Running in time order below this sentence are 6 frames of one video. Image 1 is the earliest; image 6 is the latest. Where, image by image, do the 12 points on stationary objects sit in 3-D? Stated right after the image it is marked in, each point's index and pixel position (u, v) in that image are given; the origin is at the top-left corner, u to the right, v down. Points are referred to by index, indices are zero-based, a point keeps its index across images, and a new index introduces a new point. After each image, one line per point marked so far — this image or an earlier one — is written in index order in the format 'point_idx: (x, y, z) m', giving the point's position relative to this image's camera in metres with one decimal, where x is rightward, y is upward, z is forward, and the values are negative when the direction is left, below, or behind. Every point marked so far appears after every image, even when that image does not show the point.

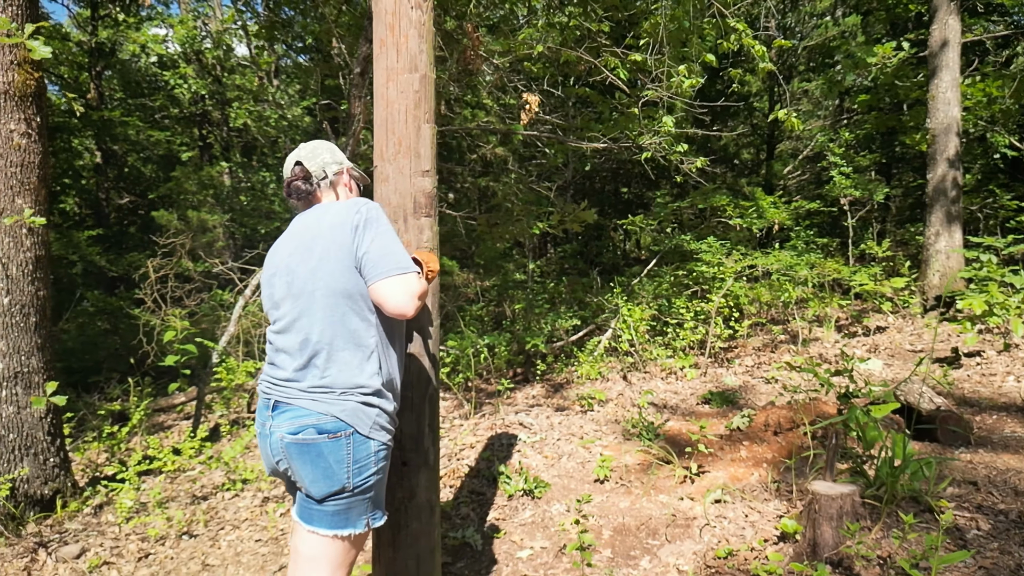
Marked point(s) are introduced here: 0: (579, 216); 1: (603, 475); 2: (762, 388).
0: (+0.6, +0.6, +6.4) m
1: (+0.5, -1.0, +3.8) m
2: (+1.8, -0.7, +5.3) m
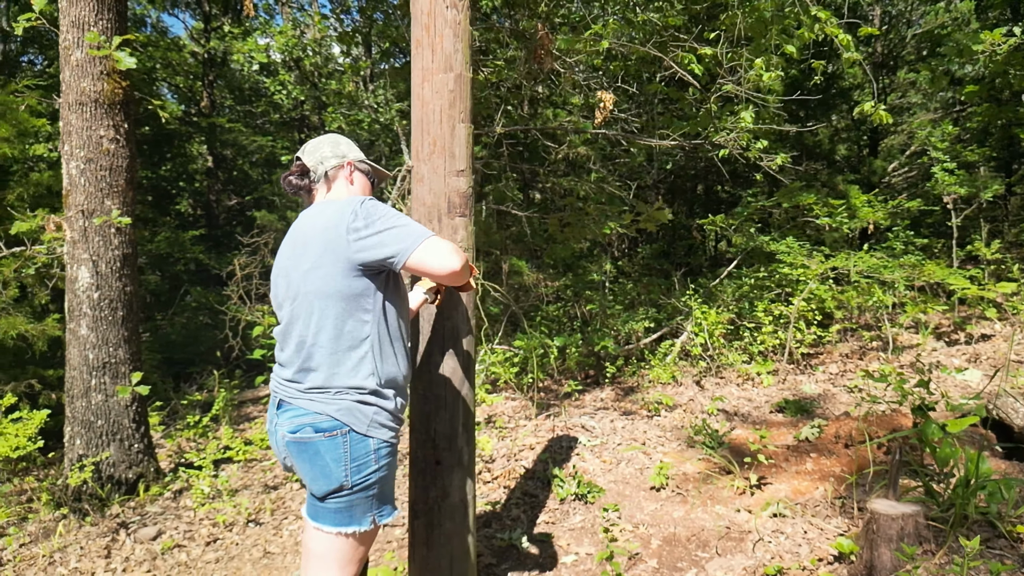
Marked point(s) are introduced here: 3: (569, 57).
0: (+1.2, +0.6, +6.3) m
1: (+0.7, -1.0, +3.7) m
2: (+2.2, -0.7, +5.0) m
3: (+0.4, +1.8, +5.7) m
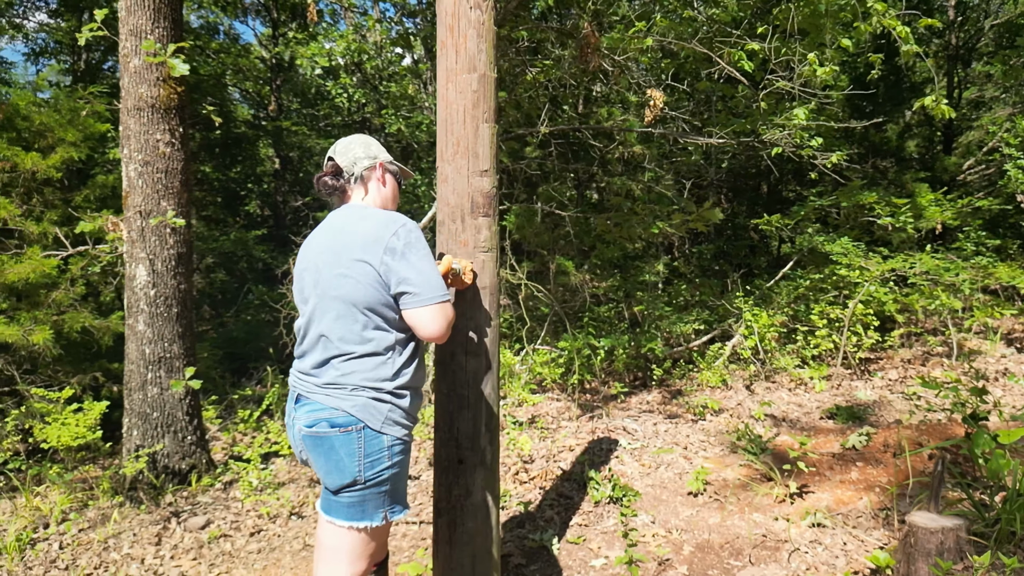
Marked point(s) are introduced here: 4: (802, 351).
0: (+1.6, +0.6, +6.2) m
1: (+0.9, -1.0, +3.7) m
2: (+2.5, -0.7, +4.8) m
3: (+0.8, +1.8, +5.7) m
4: (+2.3, -0.5, +6.1) m
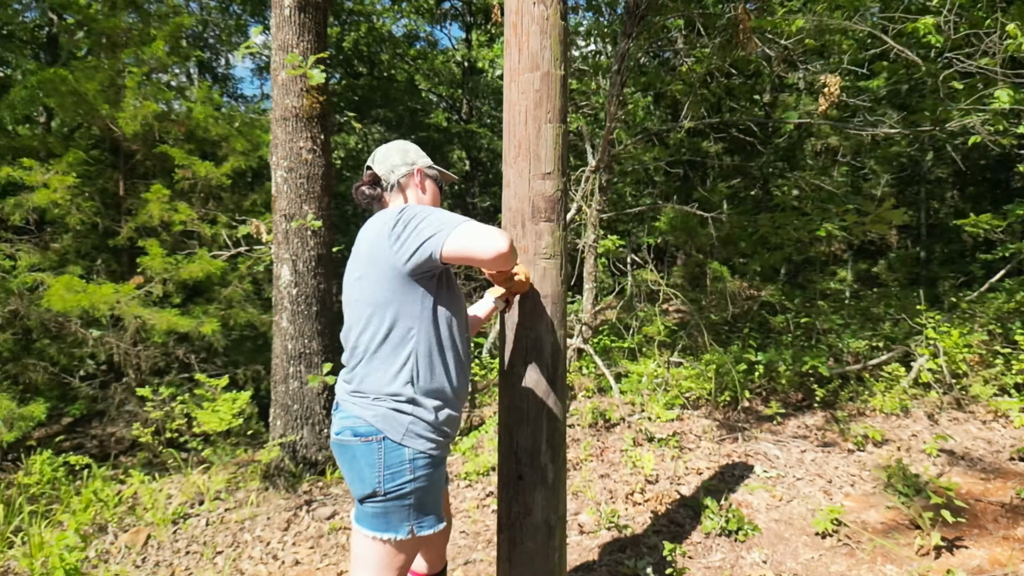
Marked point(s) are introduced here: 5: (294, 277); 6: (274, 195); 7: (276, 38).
0: (+2.7, +0.5, +5.4) m
1: (+1.3, -1.0, +3.2) m
2: (+3.2, -0.8, +3.9) m
3: (+1.8, +1.7, +5.1) m
4: (+3.4, -0.6, +5.1) m
5: (-1.4, +0.1, +4.7) m
6: (-1.5, +0.6, +4.7) m
7: (-1.4, +1.5, +4.6) m
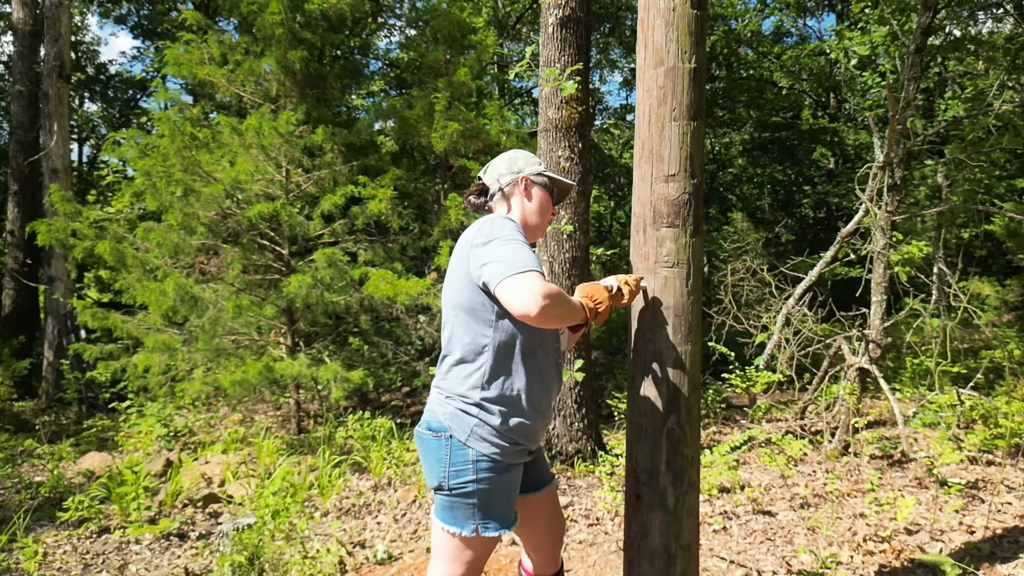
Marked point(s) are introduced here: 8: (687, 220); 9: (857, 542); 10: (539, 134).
0: (+4.2, +0.4, +3.8) m
1: (+1.9, -1.1, +2.4) m
2: (+3.9, -1.0, +2.2) m
3: (+3.3, +1.6, +3.9) m
4: (+4.6, -0.8, +3.2) m
5: (+0.3, +0.1, +5.1) m
6: (+0.2, +0.6, +5.1) m
7: (+0.2, +1.5, +4.9) m
8: (+0.5, +0.2, +2.2) m
9: (+1.6, -1.2, +3.4) m
10: (+0.2, +1.0, +5.0) m
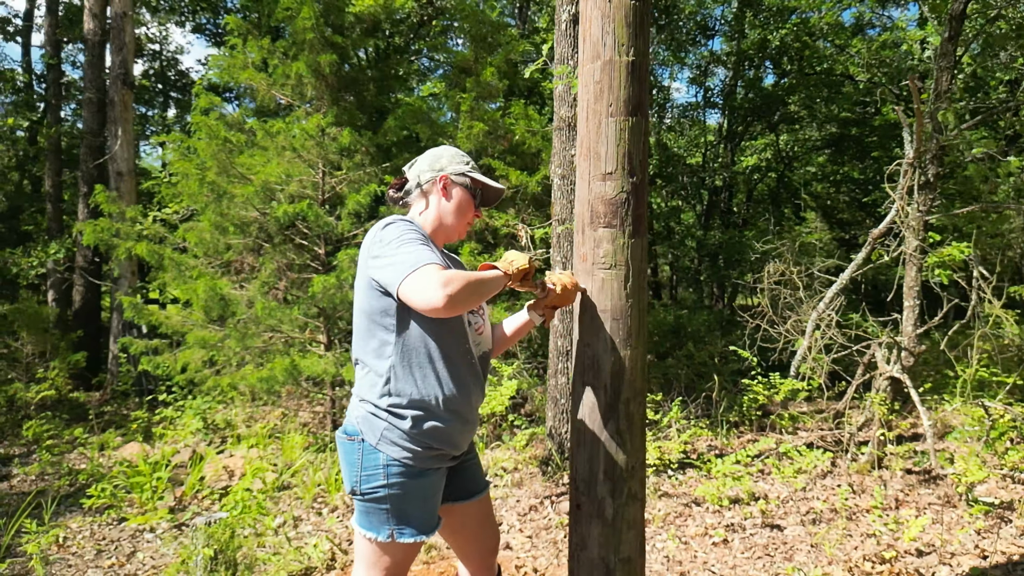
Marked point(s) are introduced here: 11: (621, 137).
0: (+4.1, +0.3, +3.3) m
1: (+1.7, -1.1, +2.2) m
2: (+3.6, -1.0, +1.8) m
3: (+3.3, +1.5, +3.5) m
4: (+4.5, -0.8, +2.7) m
5: (+0.4, +0.1, +5.0) m
6: (+0.3, +0.6, +5.0) m
7: (+0.3, +1.5, +4.9) m
8: (+0.3, +0.2, +2.1) m
9: (+1.5, -1.2, +3.2) m
10: (+0.3, +1.0, +4.9) m
11: (+0.3, +0.4, +2.1) m
